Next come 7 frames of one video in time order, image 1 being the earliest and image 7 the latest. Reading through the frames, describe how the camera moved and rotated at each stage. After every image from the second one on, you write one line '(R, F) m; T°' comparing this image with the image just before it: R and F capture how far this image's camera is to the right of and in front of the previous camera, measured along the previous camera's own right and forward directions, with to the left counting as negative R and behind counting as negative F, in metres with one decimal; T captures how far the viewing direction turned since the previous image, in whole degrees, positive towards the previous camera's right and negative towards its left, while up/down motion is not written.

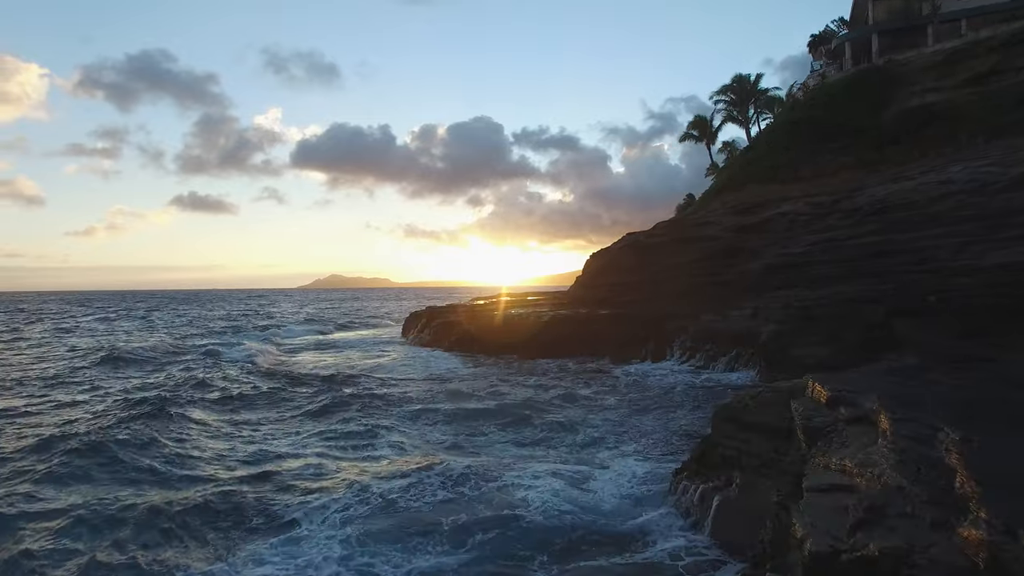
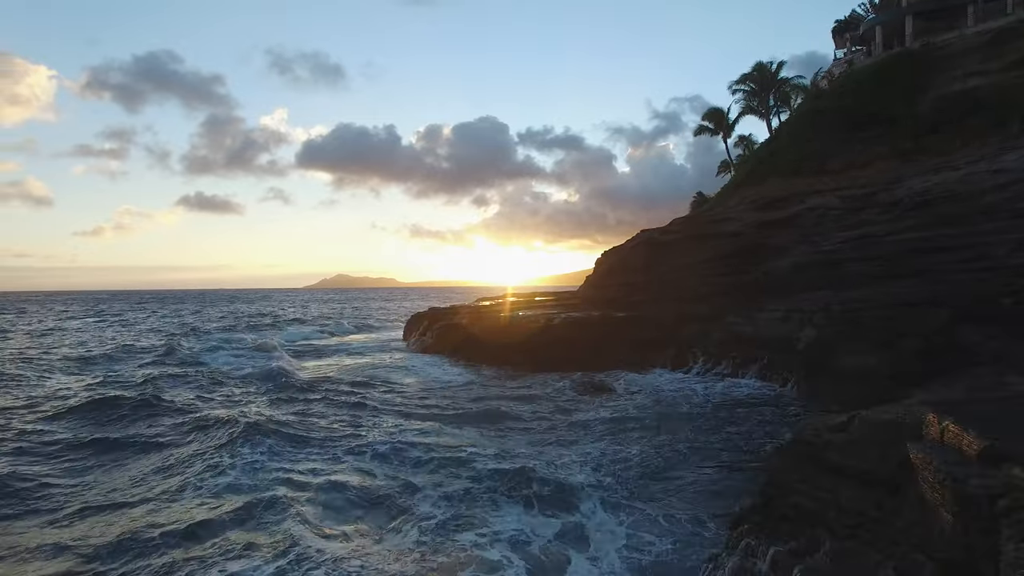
(-0.1, +1.4) m; 0°
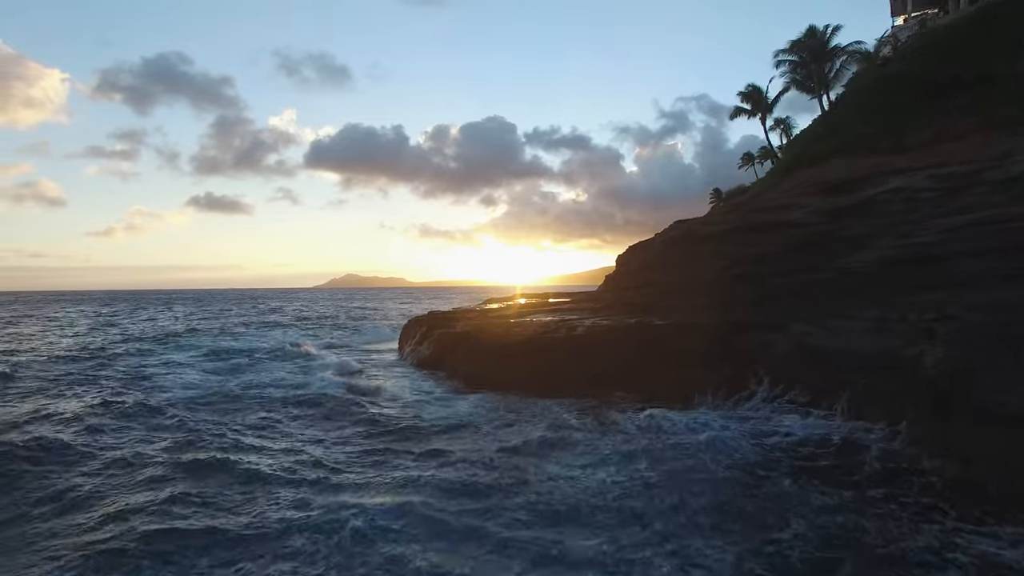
(-0.1, +3.4) m; -1°
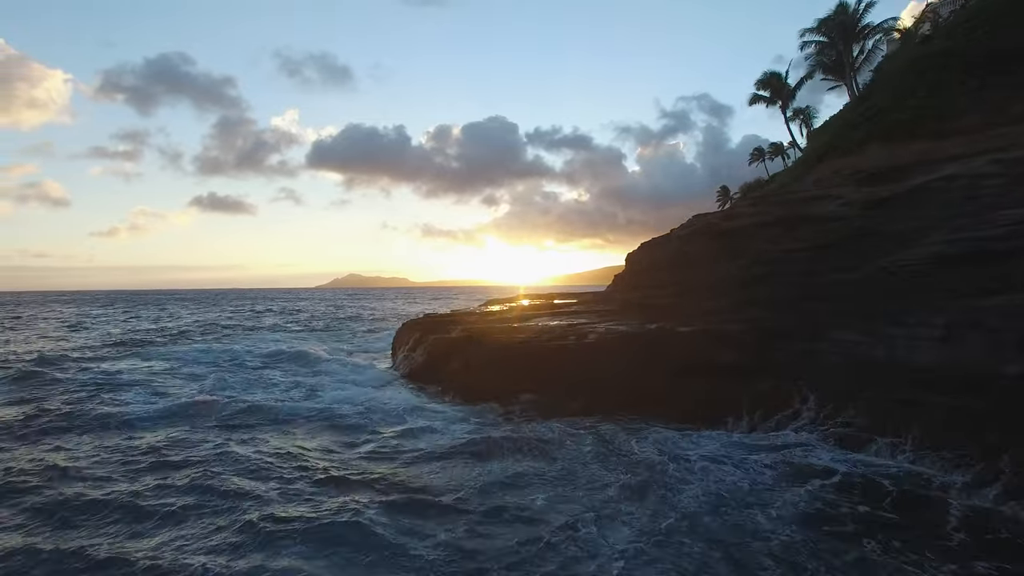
(0.0, +1.8) m; 0°
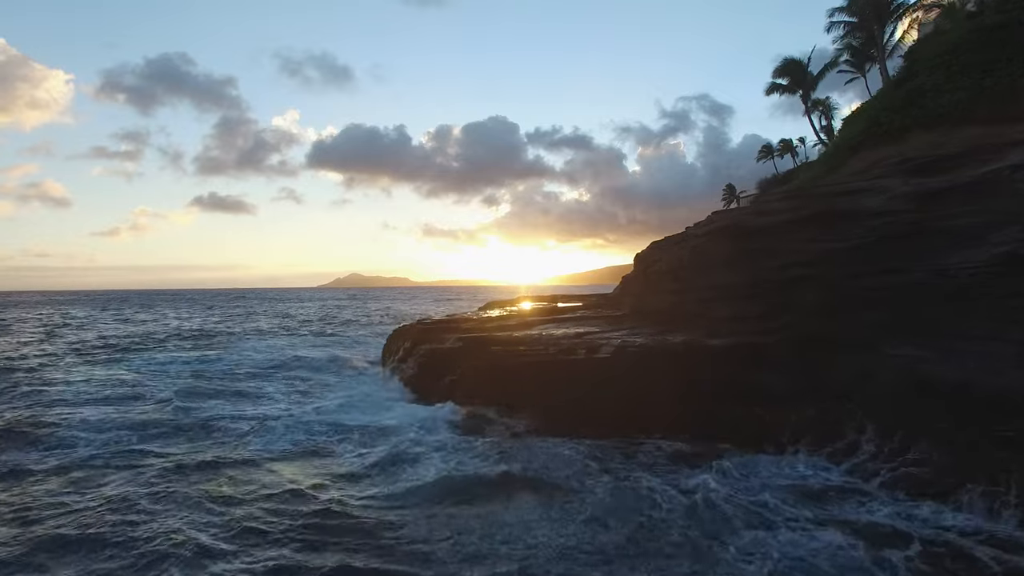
(0.0, +1.8) m; 0°
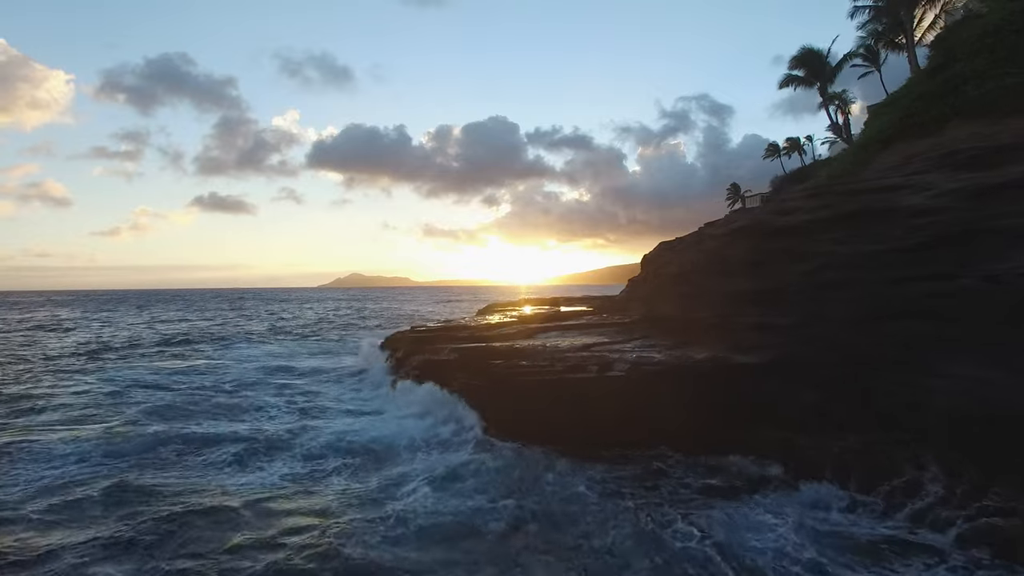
(0.0, +1.3) m; 0°
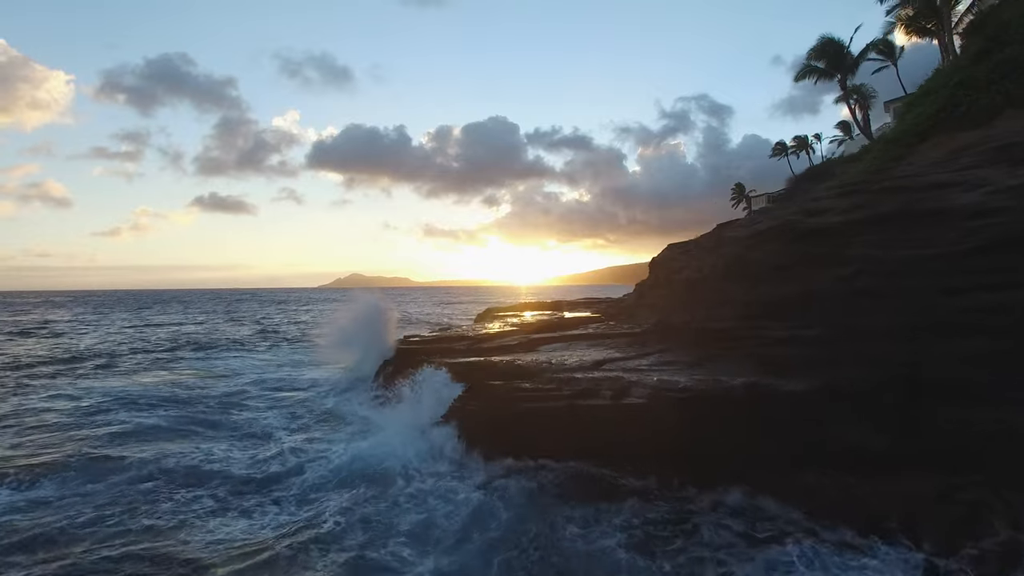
(0.0, +1.4) m; 0°
